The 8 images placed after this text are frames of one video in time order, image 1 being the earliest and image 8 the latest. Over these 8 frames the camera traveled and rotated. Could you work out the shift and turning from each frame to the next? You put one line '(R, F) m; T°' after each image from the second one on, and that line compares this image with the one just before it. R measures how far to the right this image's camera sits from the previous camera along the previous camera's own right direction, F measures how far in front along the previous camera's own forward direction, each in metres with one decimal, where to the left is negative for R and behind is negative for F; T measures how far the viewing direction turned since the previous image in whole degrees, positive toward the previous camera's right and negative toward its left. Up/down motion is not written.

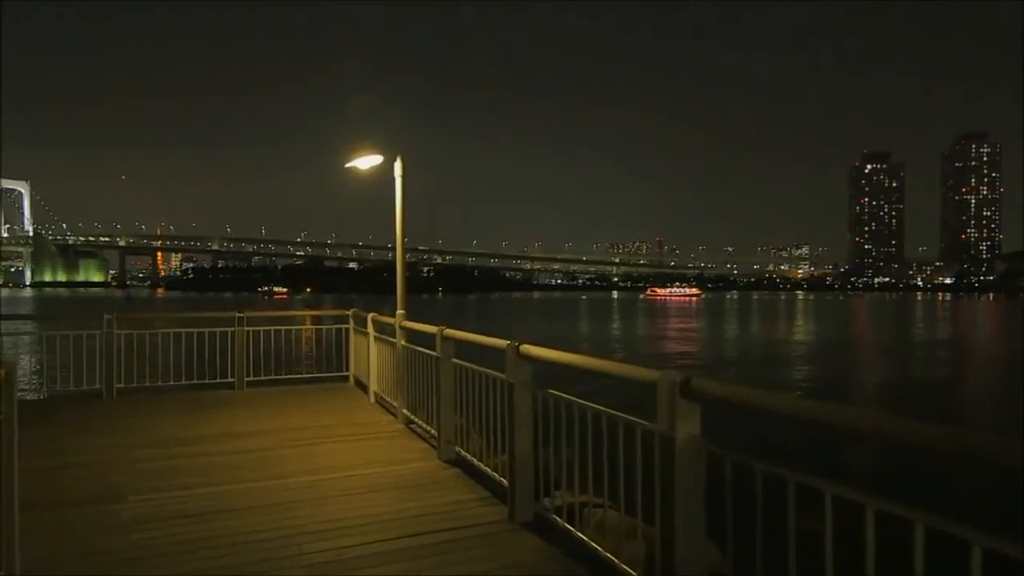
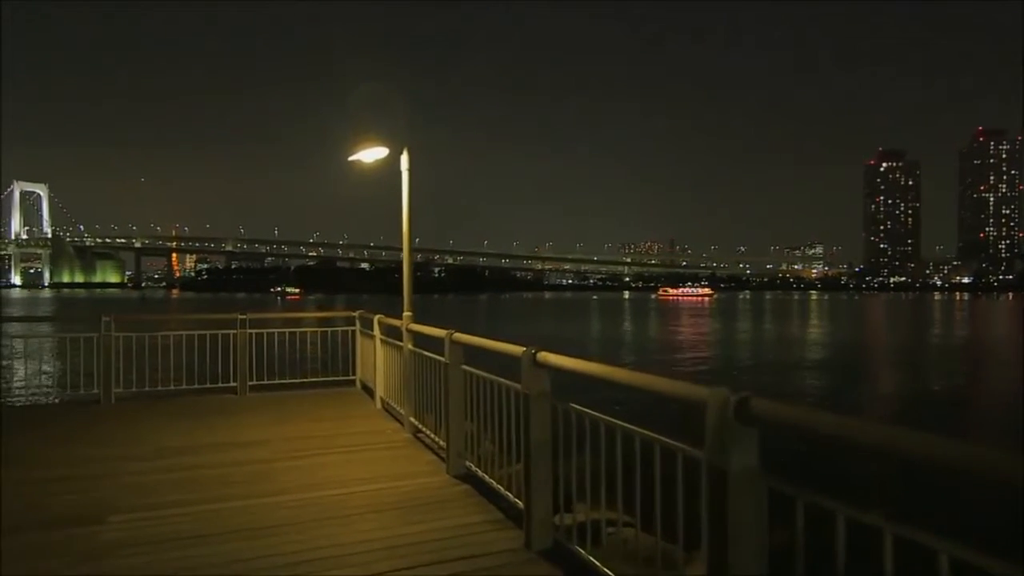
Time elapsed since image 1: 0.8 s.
(0.0, +0.5) m; -1°
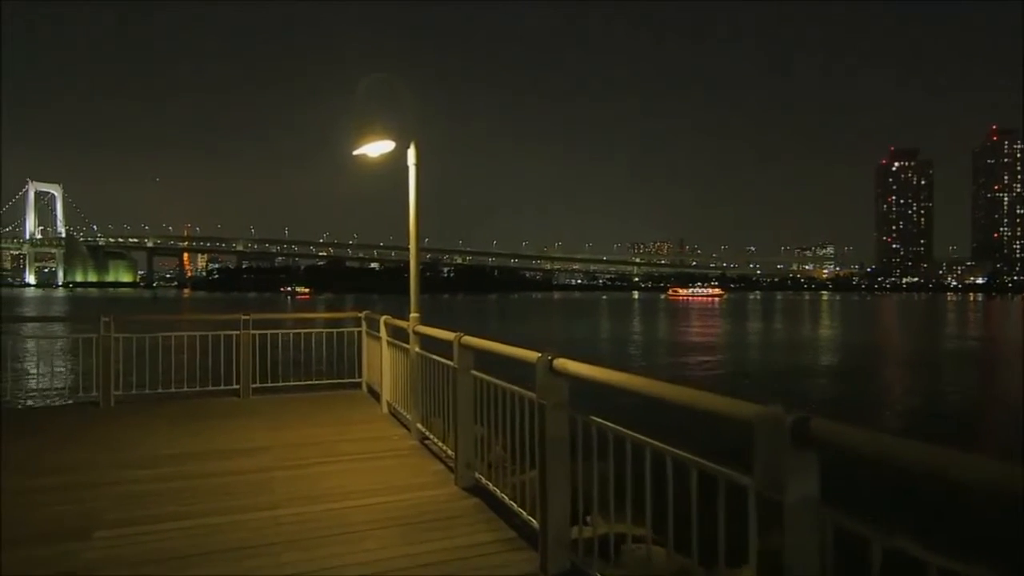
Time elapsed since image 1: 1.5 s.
(0.0, +0.3) m; -1°
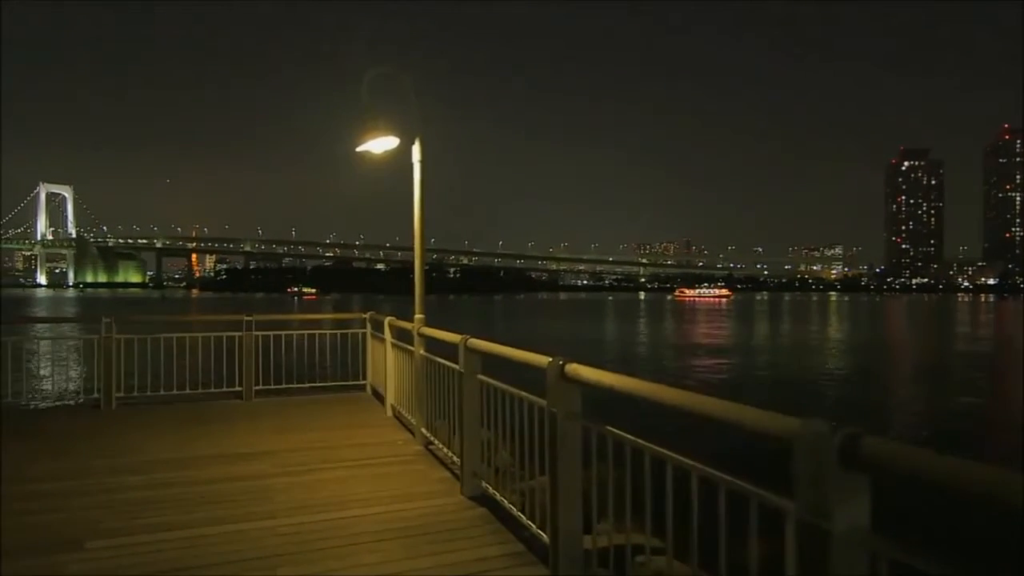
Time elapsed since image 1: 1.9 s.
(0.0, +0.2) m; 0°
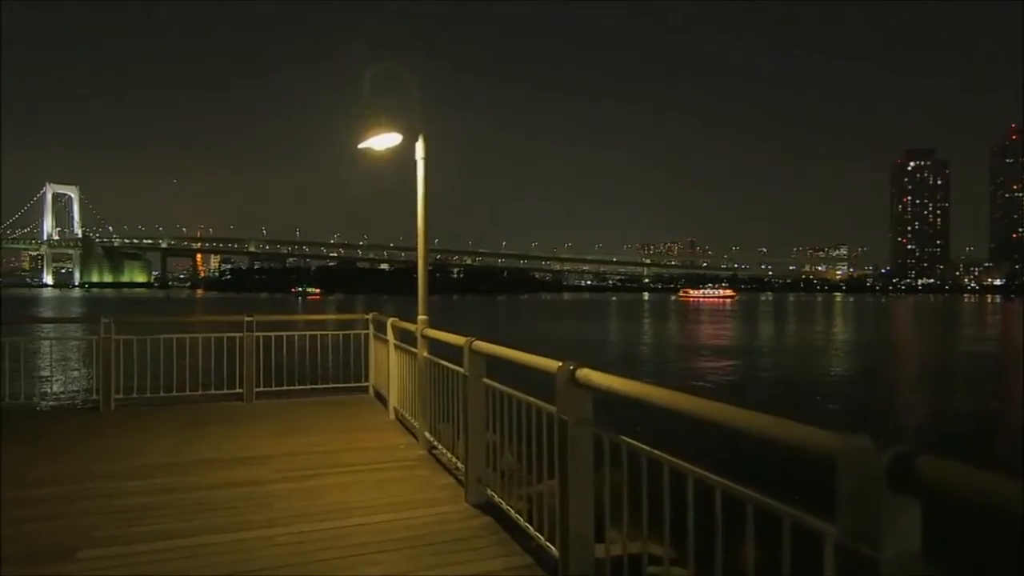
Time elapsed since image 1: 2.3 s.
(0.0, +0.2) m; 0°
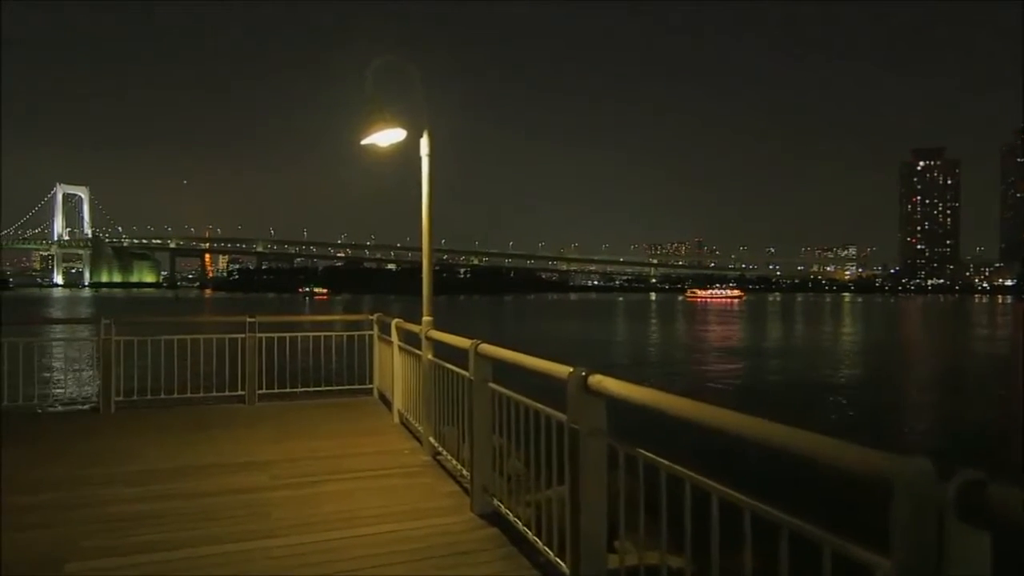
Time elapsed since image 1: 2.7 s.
(0.0, +0.2) m; 0°
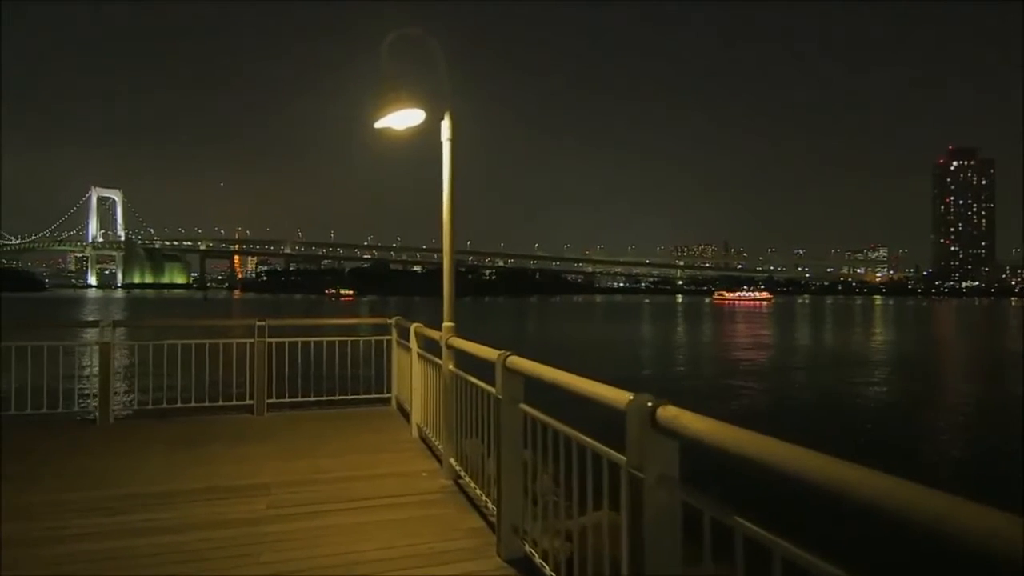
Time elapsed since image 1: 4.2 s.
(-0.1, +0.7) m; -2°
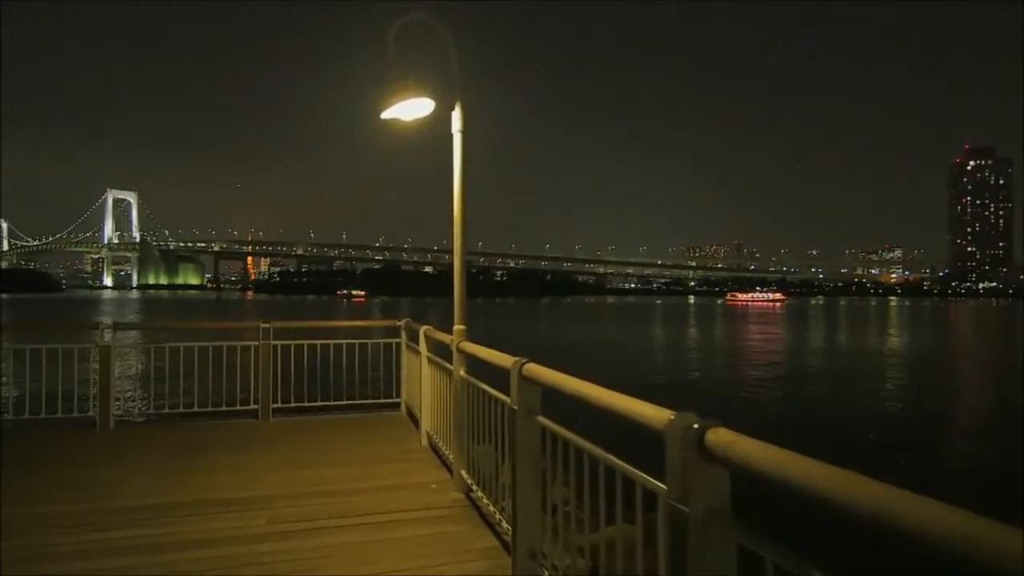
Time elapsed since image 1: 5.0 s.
(0.0, +0.3) m; -1°
